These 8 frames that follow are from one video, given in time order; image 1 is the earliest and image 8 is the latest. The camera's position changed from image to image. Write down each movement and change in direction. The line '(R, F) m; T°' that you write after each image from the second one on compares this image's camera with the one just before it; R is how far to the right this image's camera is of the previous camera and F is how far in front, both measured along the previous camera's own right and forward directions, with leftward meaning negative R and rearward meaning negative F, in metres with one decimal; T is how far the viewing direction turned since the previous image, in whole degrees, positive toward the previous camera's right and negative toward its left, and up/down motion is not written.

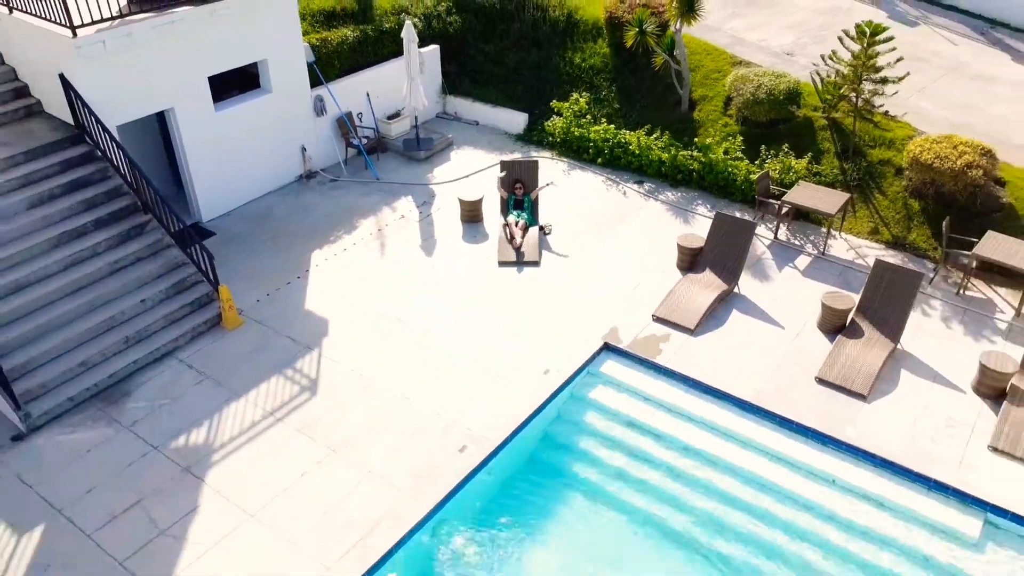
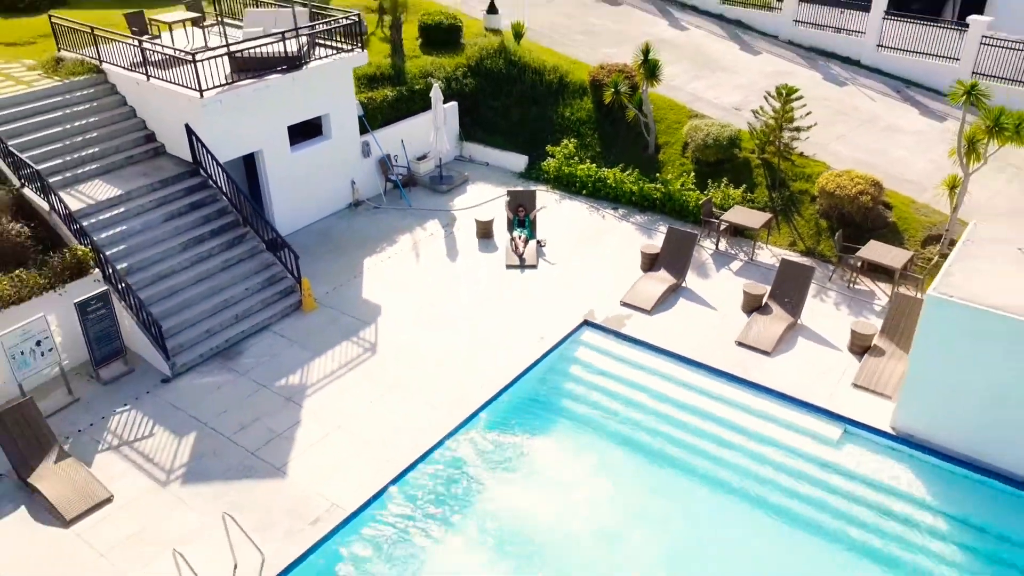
(0.0, -2.1) m; 0°
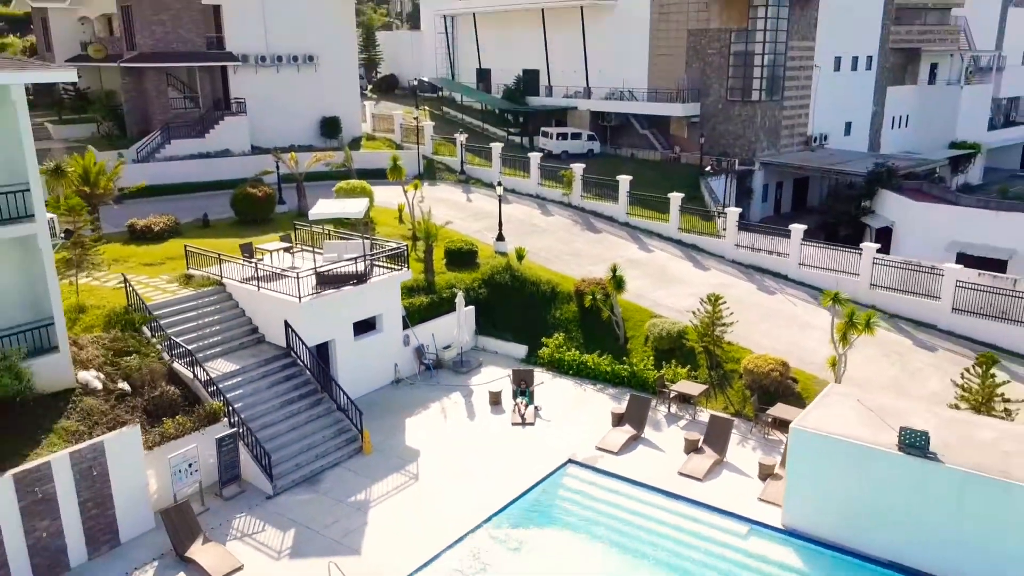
(0.0, -3.2) m; 0°
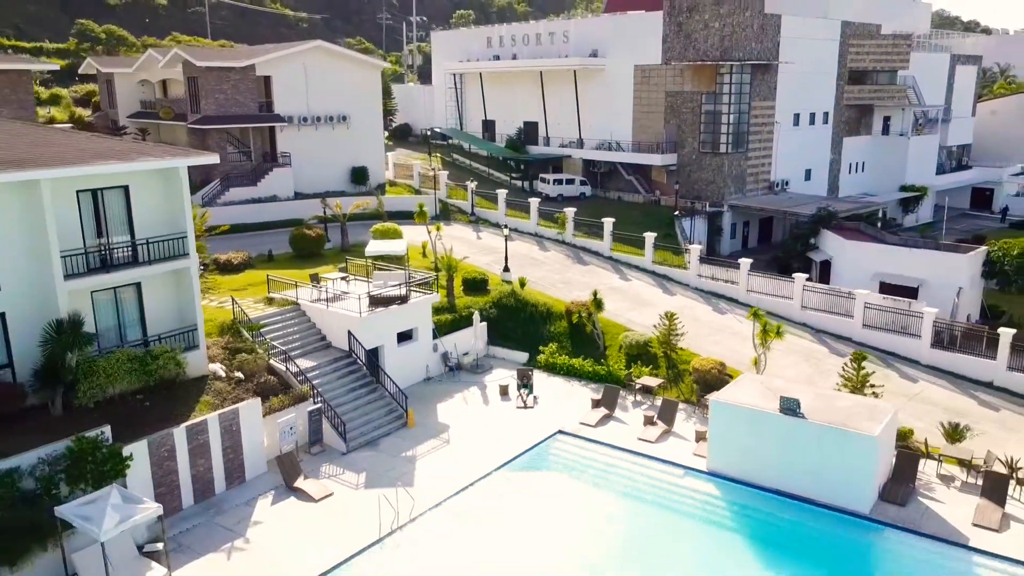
(-0.1, -4.1) m; 0°
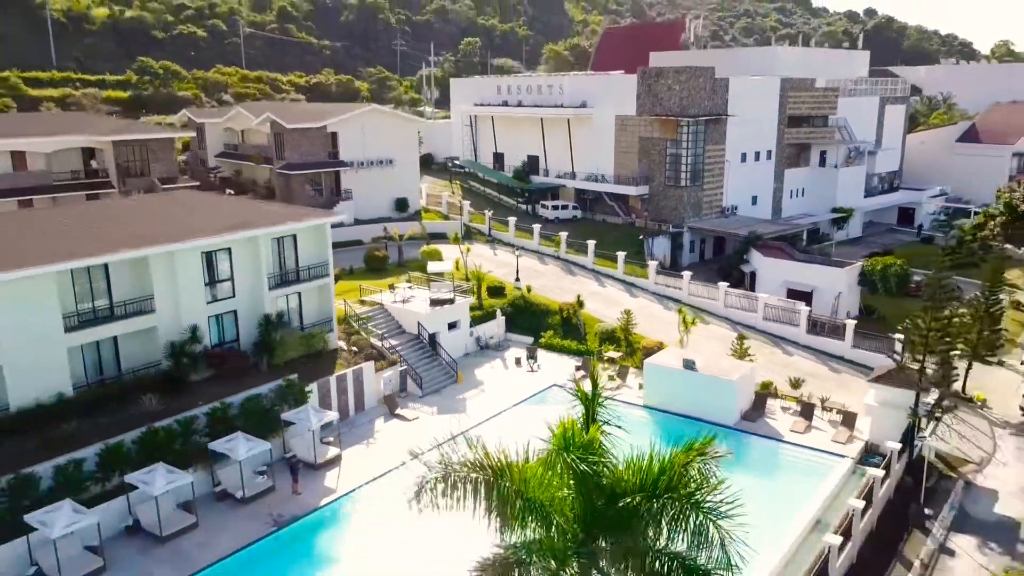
(-0.3, -8.7) m; 0°
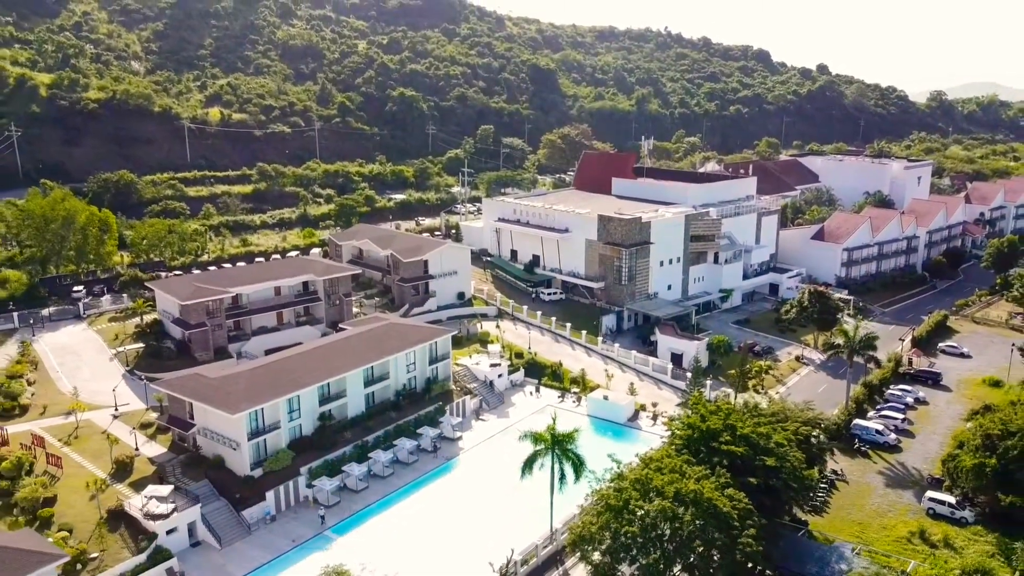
(-1.3, -28.2) m; 0°
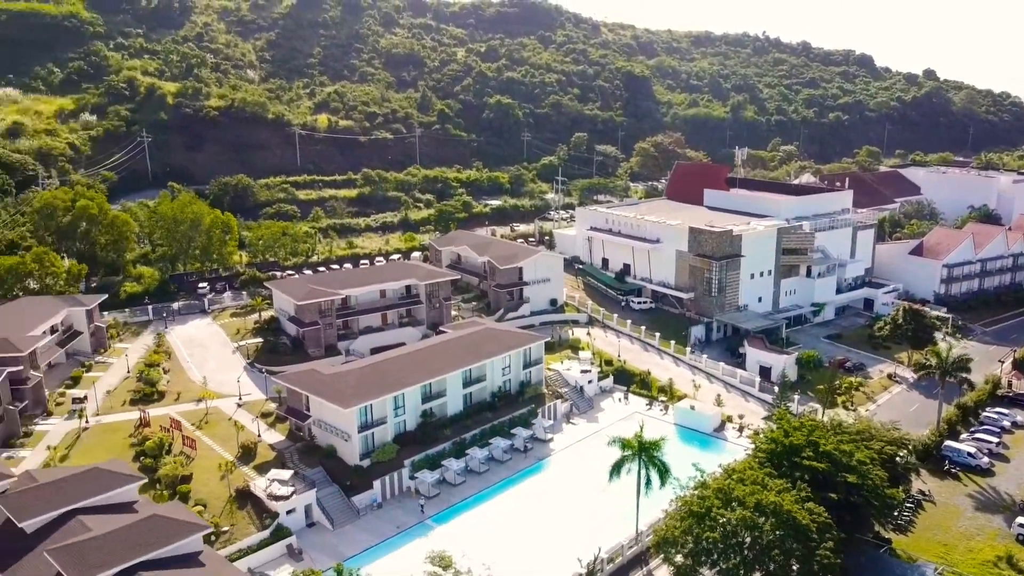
(-0.4, -2.5) m; -6°
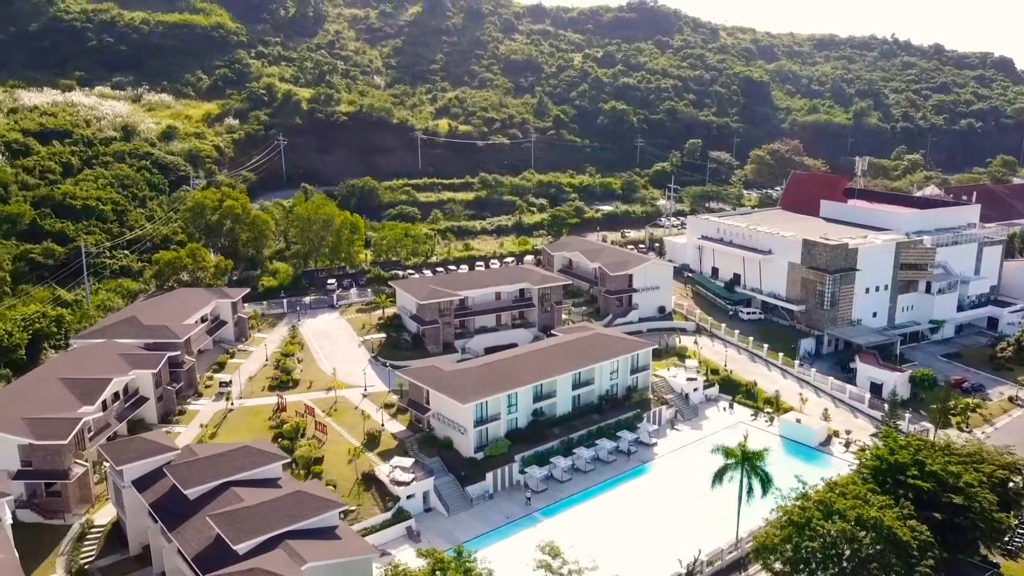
(-0.2, -2.4) m; -7°
